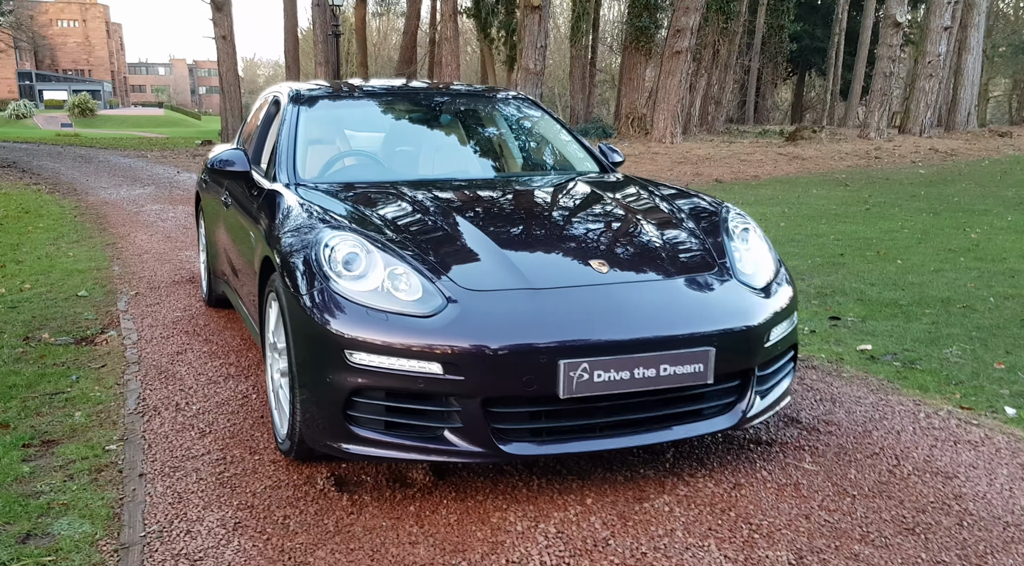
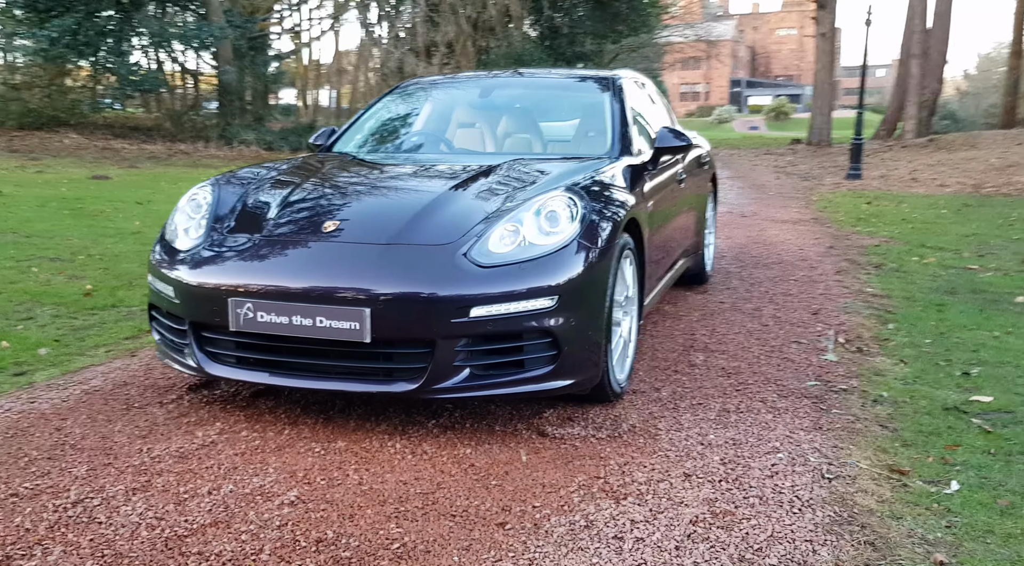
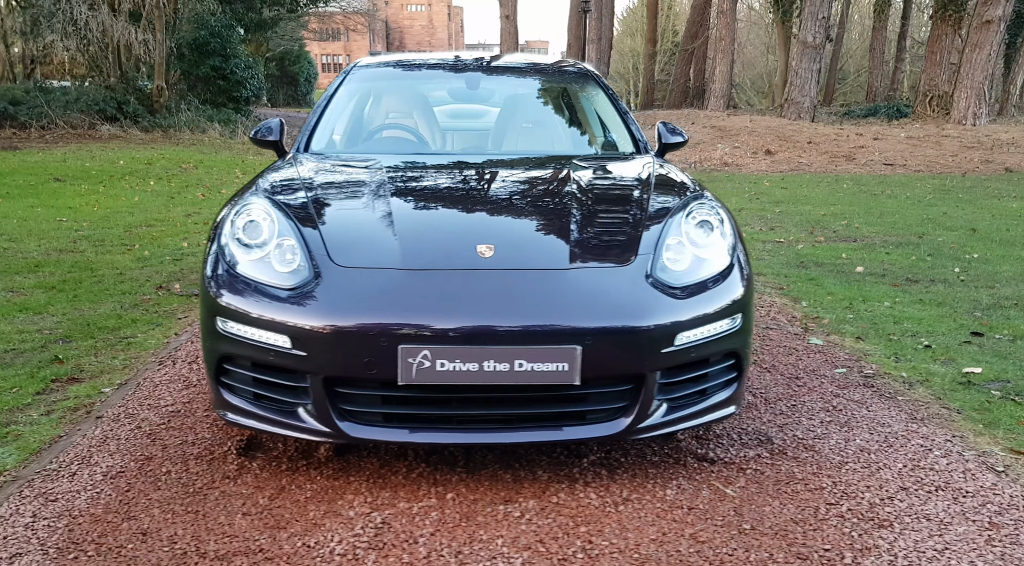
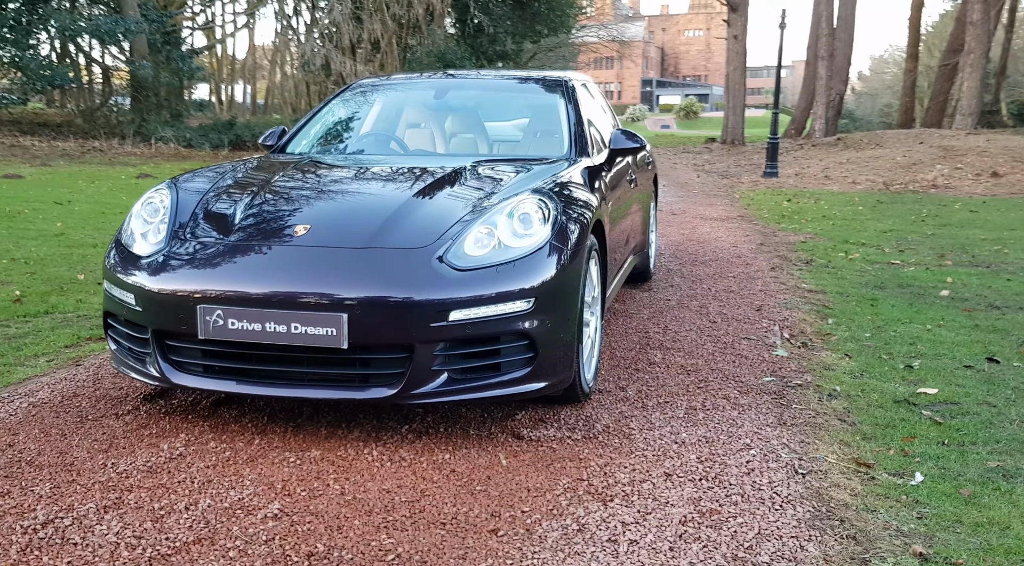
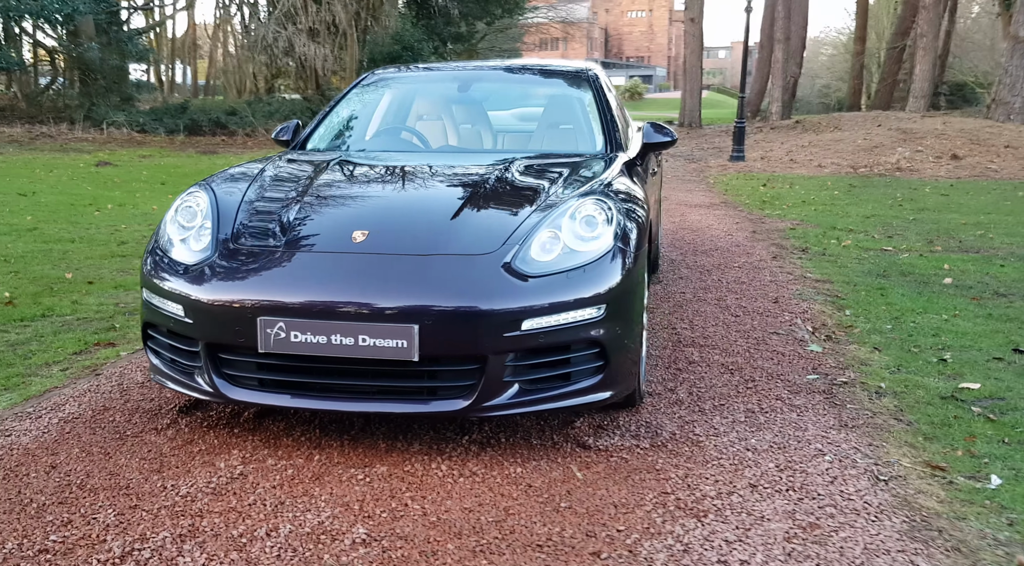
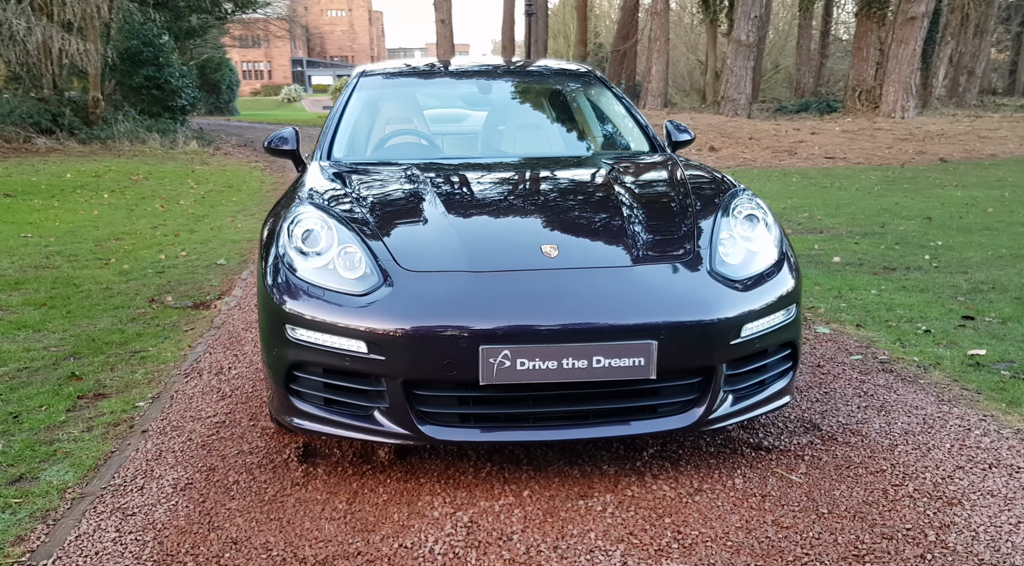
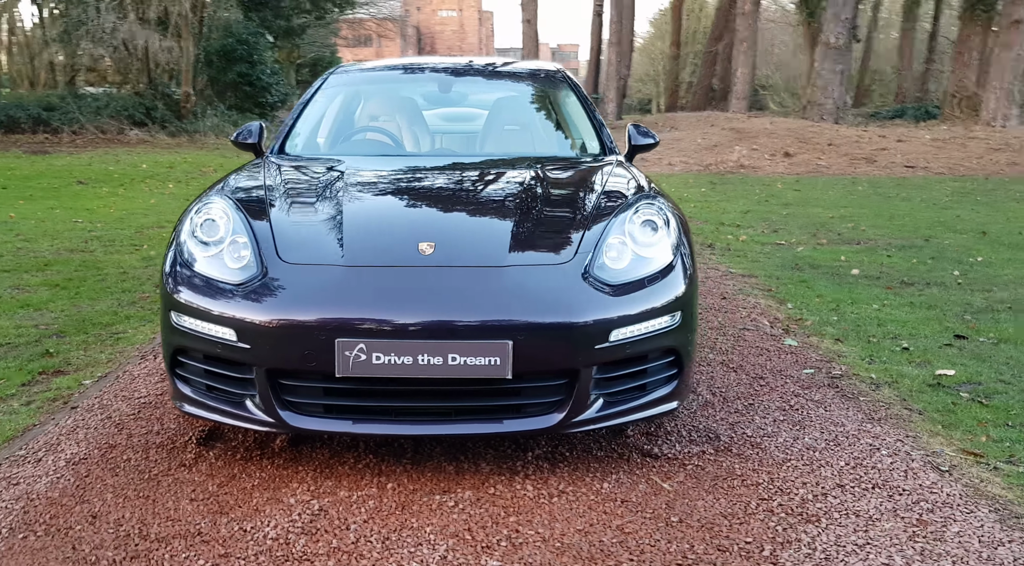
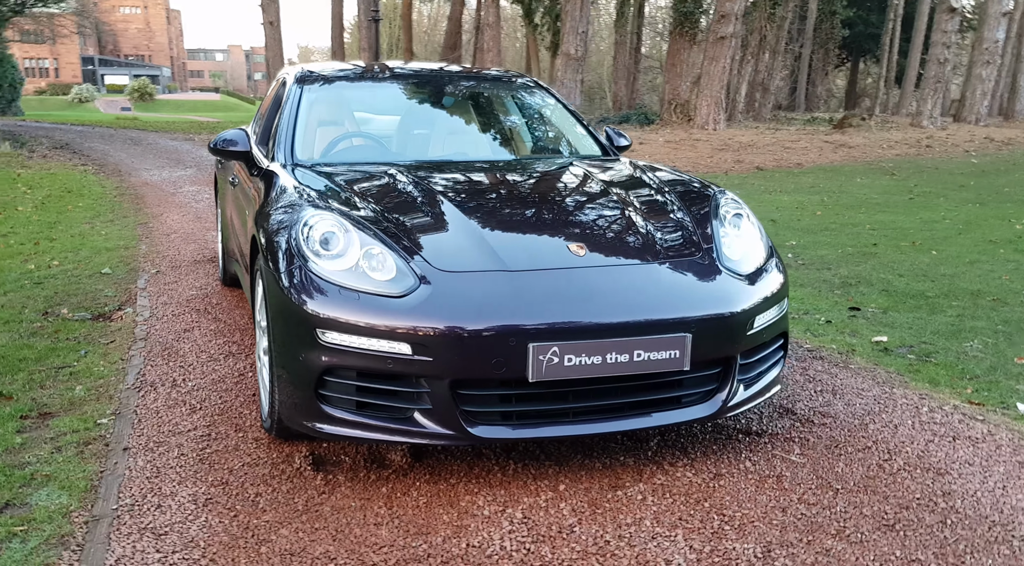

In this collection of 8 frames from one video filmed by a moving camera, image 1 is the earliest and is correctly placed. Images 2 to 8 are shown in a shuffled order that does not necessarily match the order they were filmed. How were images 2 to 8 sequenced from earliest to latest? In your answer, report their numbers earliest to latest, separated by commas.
8, 6, 3, 7, 5, 4, 2
